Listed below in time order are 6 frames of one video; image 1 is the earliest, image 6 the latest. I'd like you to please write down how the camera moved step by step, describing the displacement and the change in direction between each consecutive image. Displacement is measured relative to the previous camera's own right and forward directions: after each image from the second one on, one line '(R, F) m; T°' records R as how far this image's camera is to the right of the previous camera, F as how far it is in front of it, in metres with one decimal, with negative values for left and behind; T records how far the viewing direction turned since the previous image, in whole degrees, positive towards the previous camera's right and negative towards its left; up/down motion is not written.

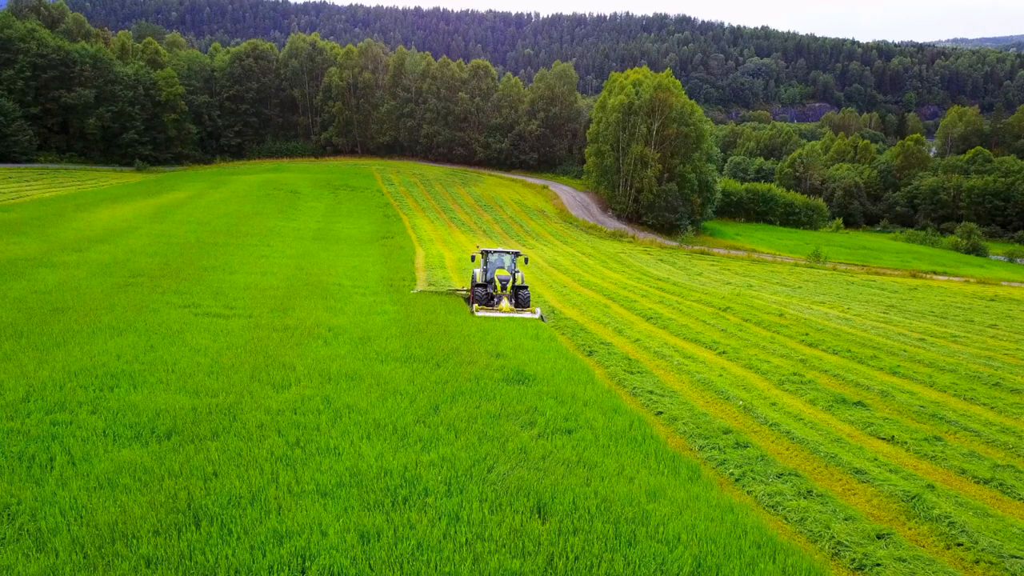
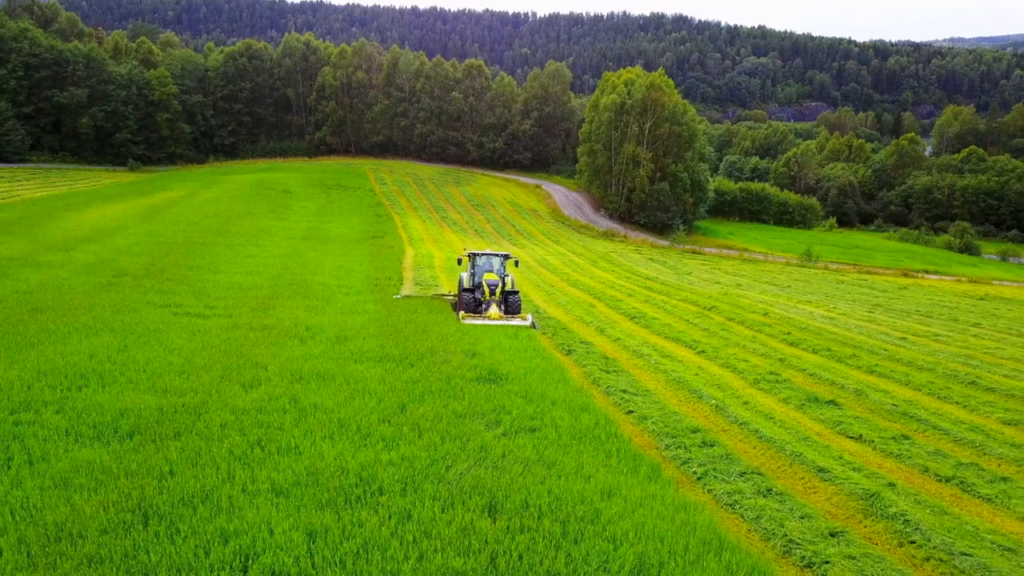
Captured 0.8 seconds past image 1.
(+0.4, 0.0) m; 0°
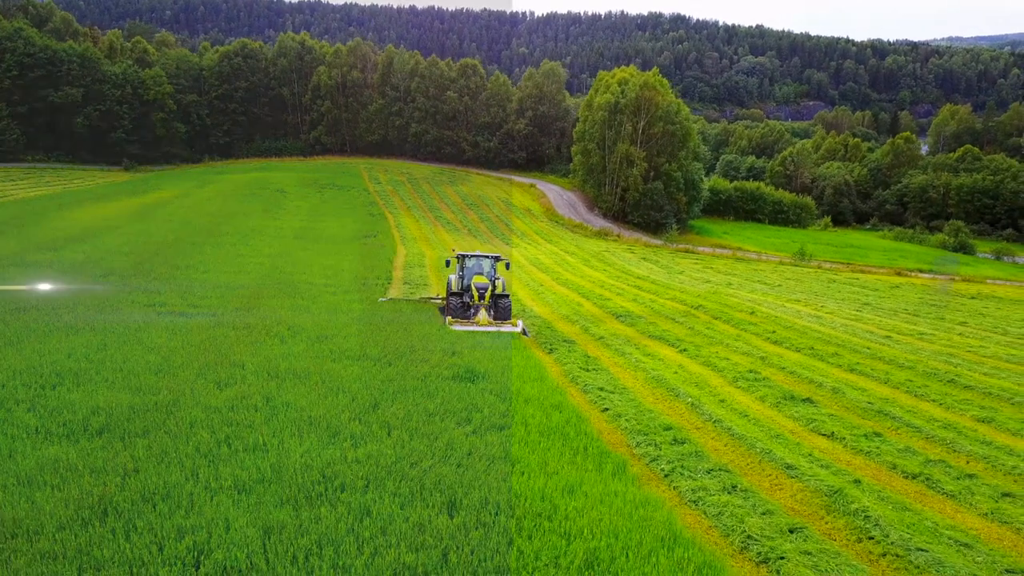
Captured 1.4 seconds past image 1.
(+0.3, 0.0) m; 0°
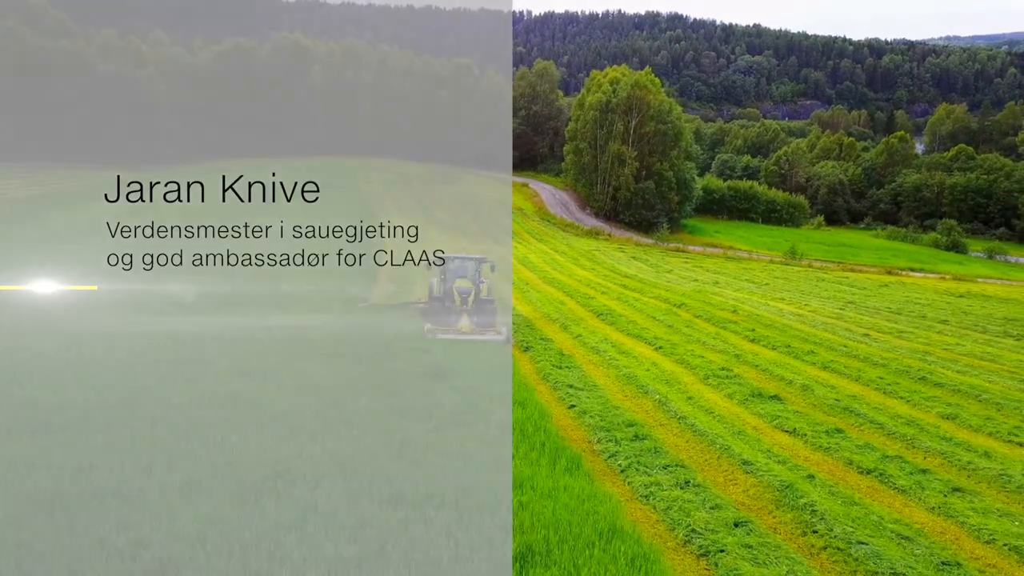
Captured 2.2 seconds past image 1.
(+0.5, -0.1) m; 0°
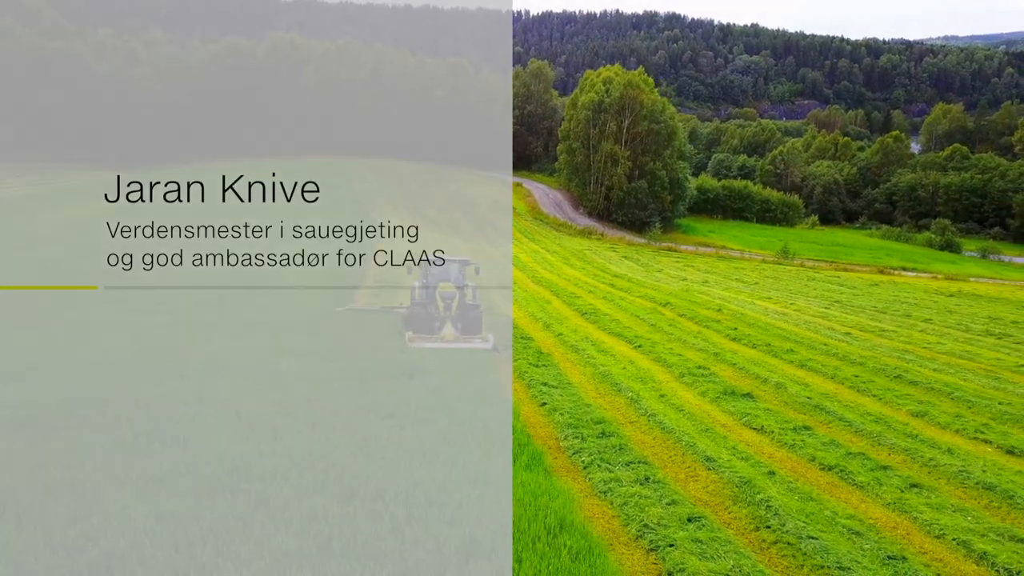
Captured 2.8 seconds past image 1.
(+0.4, -0.1) m; 0°
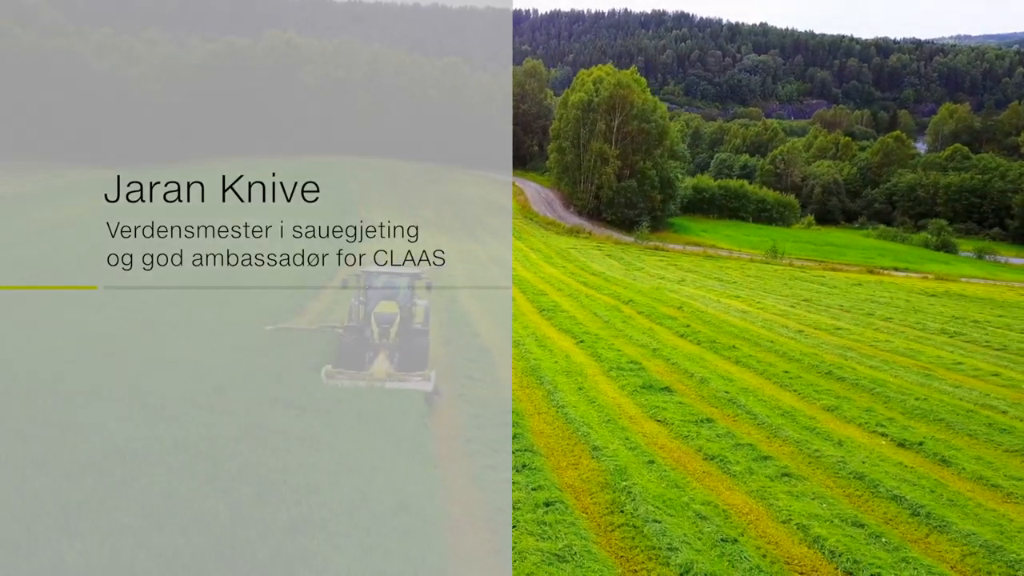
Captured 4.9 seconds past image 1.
(+1.4, -0.2) m; -1°
